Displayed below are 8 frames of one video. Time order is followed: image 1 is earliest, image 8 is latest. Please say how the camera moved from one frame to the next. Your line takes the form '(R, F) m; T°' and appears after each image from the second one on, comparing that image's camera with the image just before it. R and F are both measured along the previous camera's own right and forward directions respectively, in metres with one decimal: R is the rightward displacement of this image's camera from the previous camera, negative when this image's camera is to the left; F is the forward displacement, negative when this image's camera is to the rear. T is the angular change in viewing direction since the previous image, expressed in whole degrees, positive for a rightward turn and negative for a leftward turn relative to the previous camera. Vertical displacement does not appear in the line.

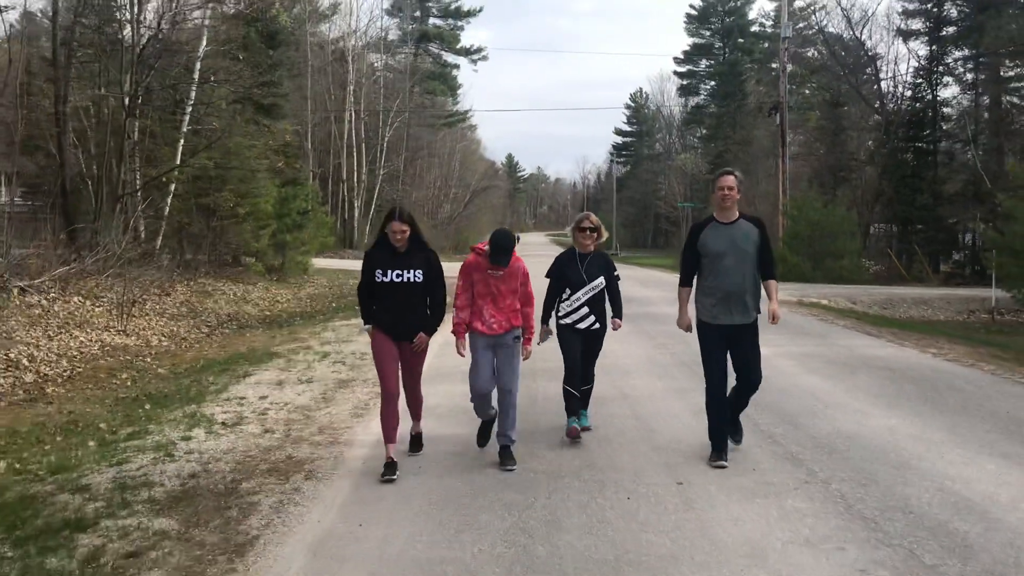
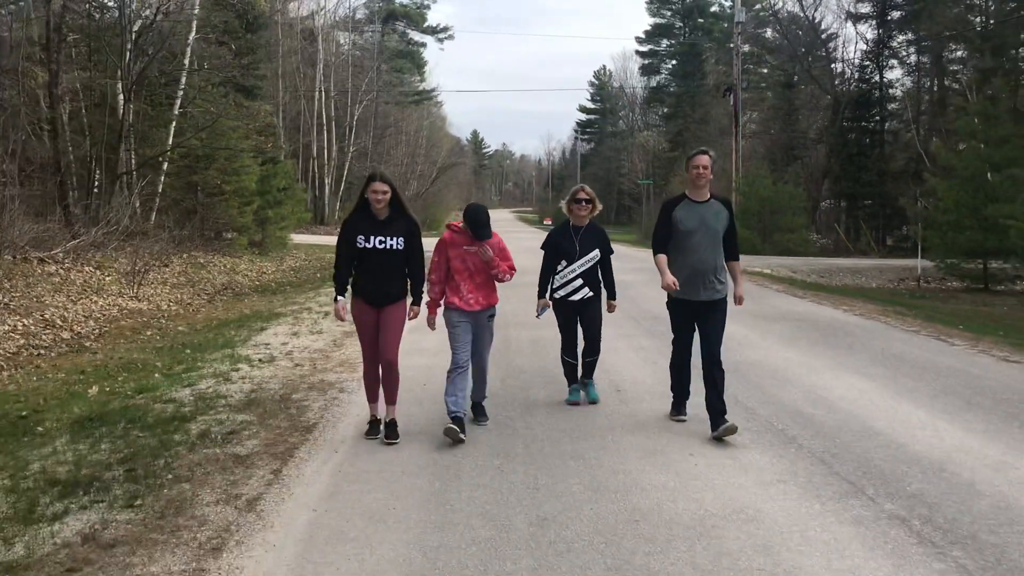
(-0.1, -1.7) m; +2°
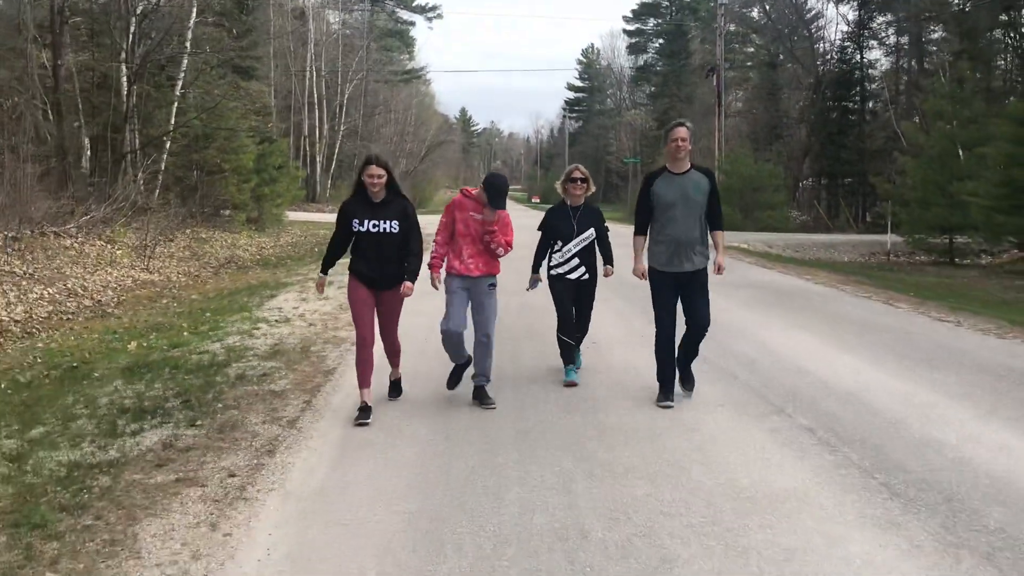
(0.0, -1.0) m; +1°
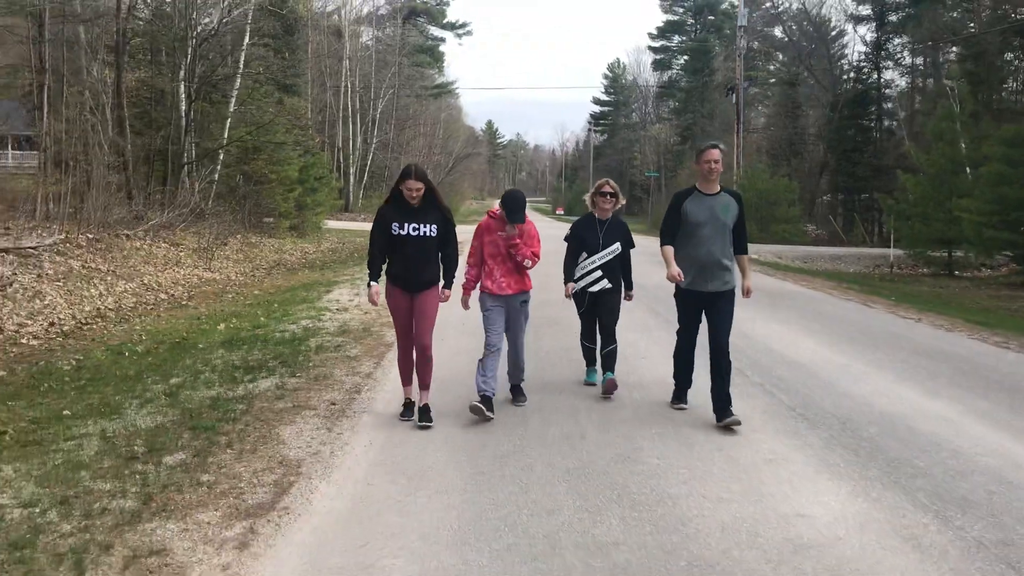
(0.0, -1.7) m; -1°
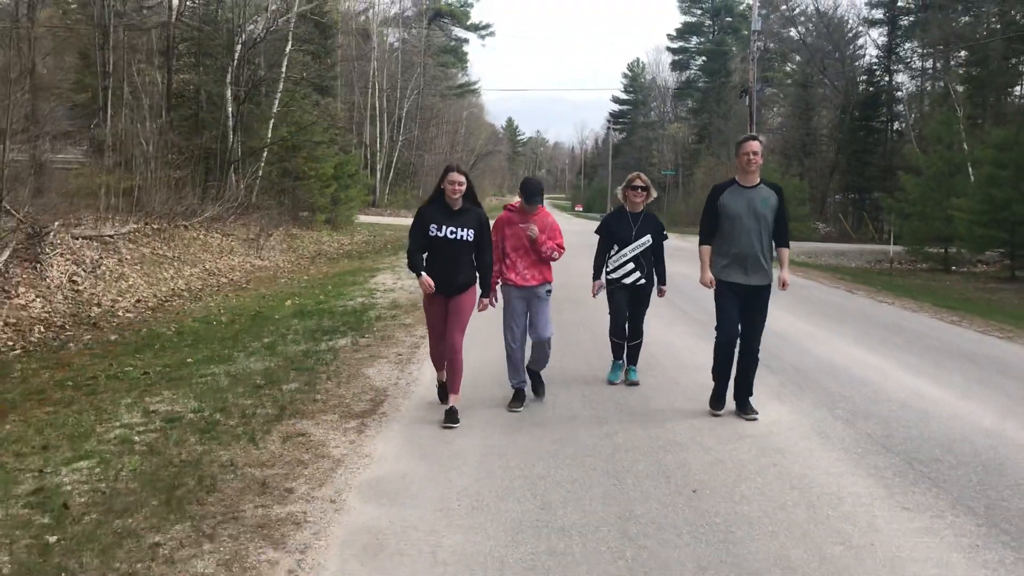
(-0.1, -1.6) m; -1°
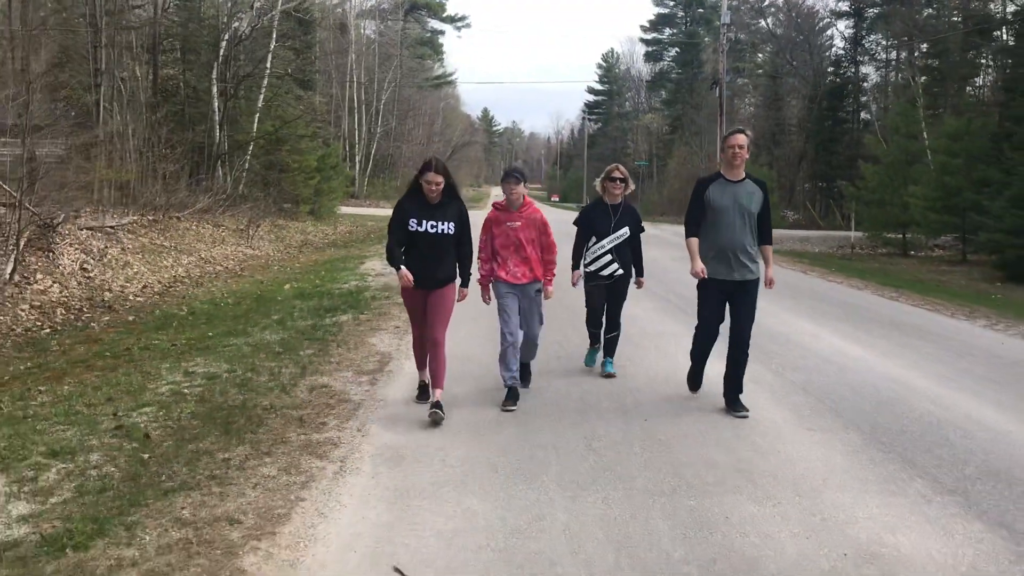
(-0.1, -1.1) m; +1°
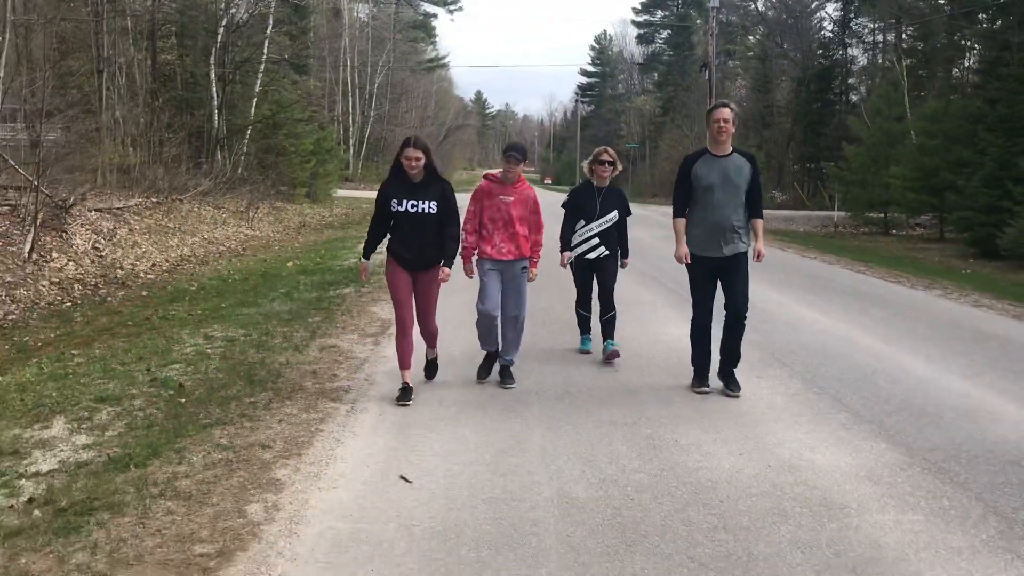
(0.0, -0.7) m; 0°
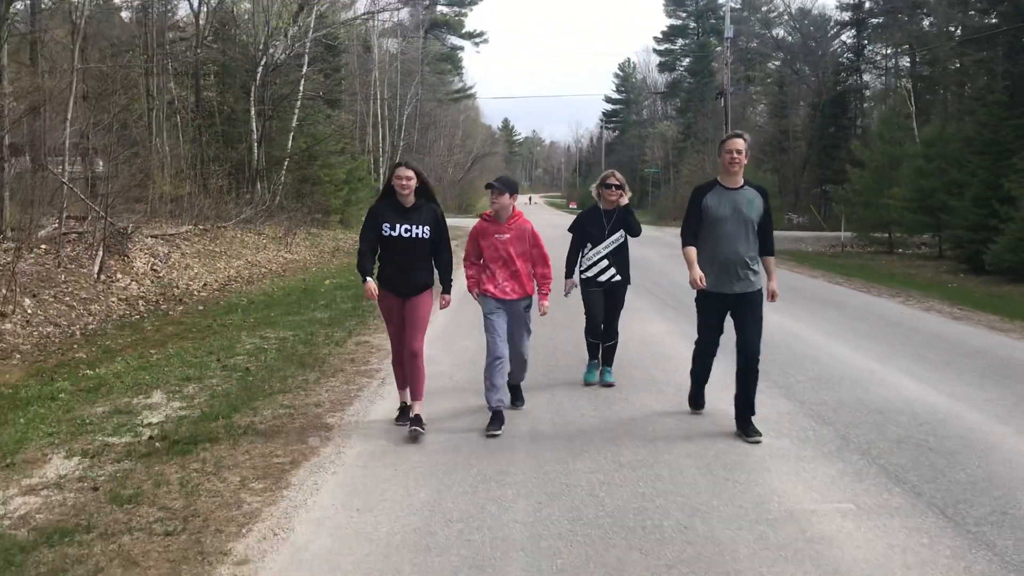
(+0.3, -1.5) m; -2°
